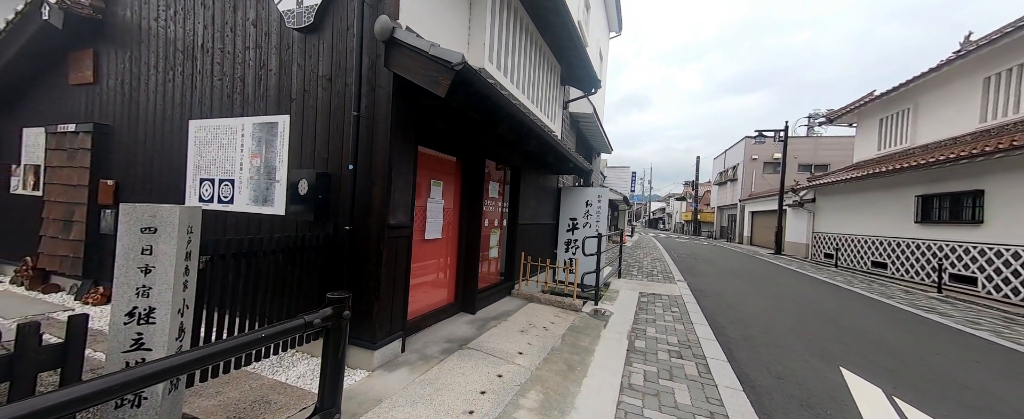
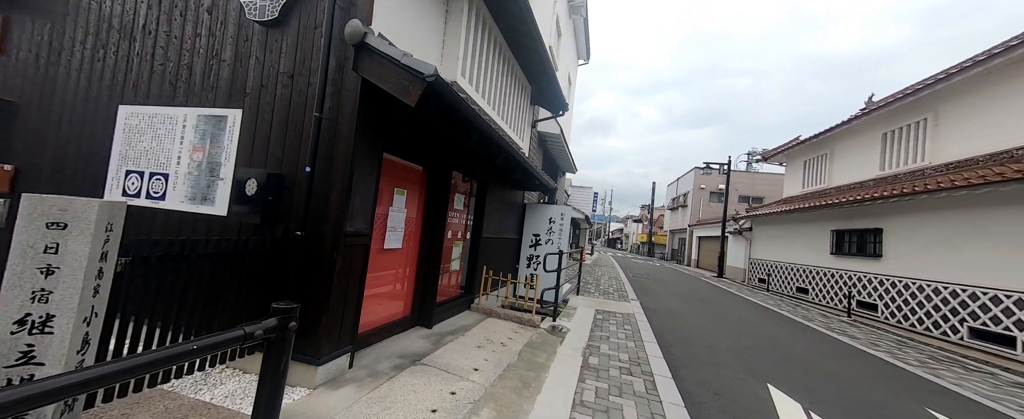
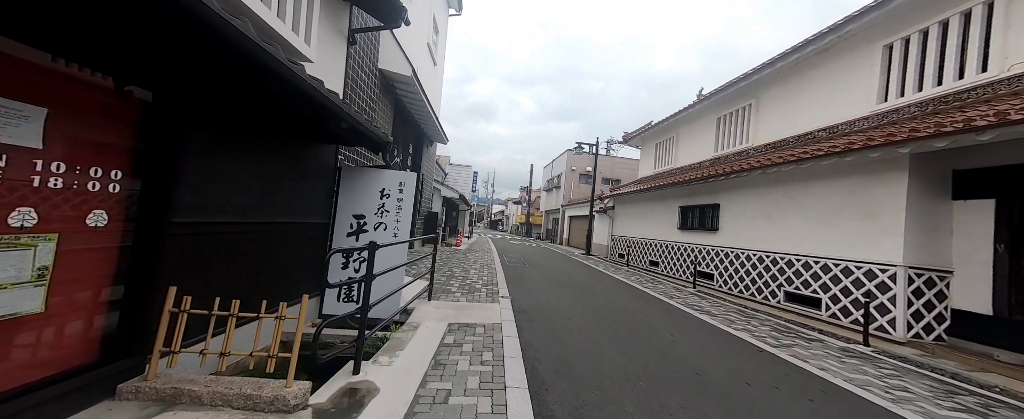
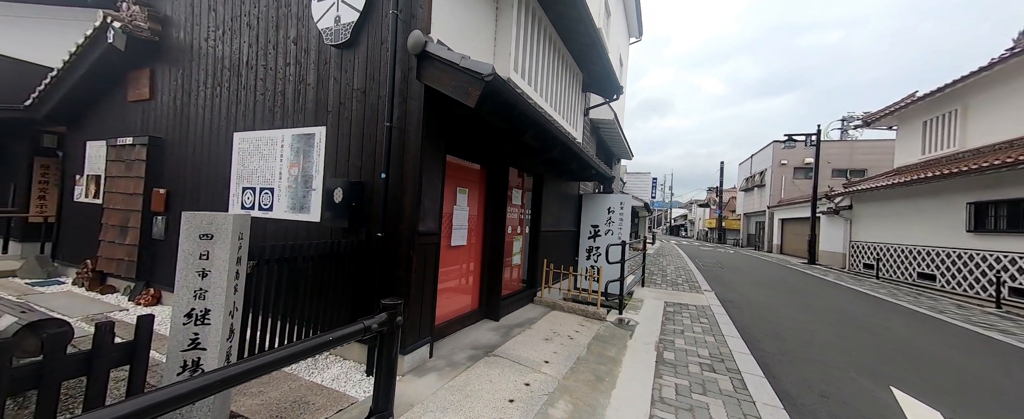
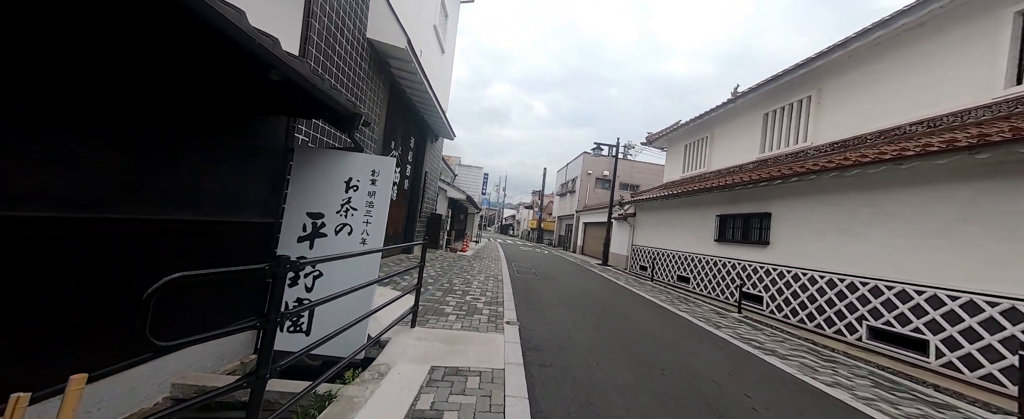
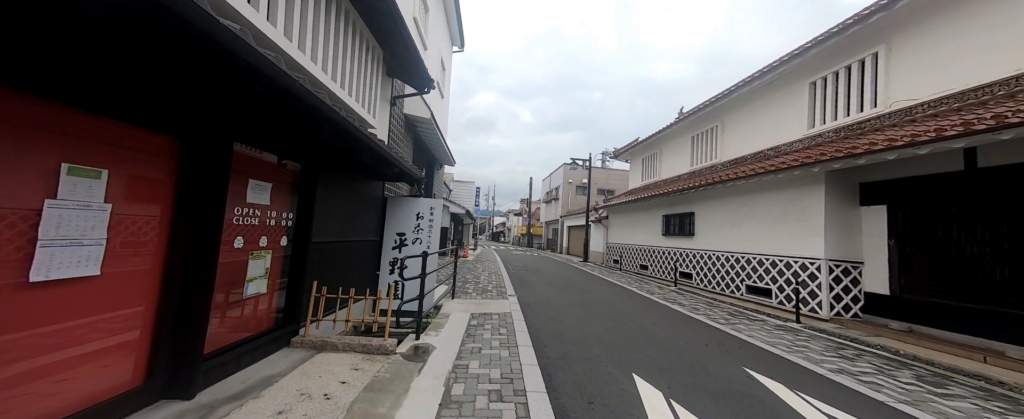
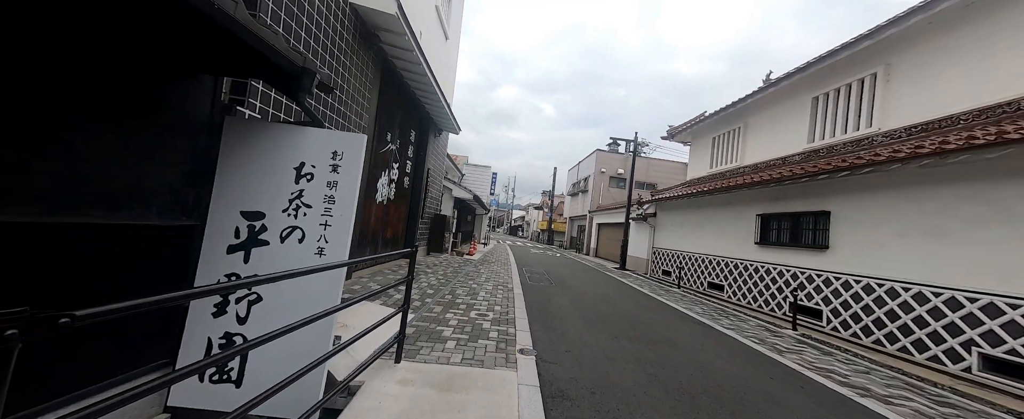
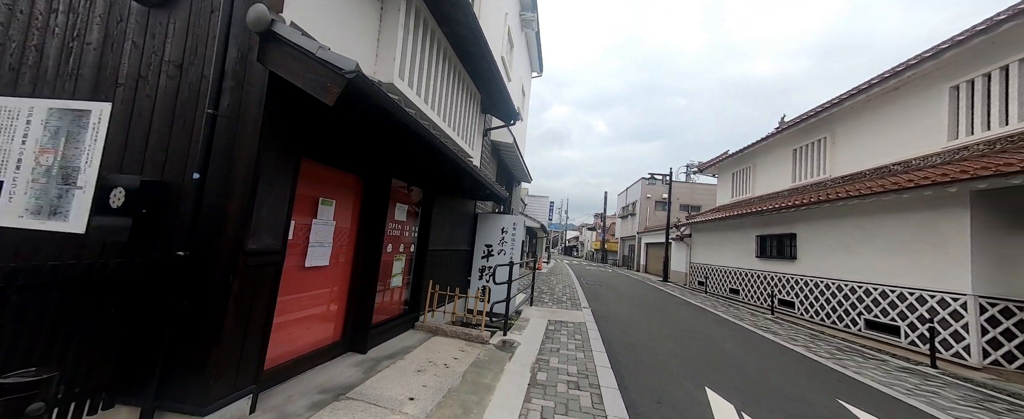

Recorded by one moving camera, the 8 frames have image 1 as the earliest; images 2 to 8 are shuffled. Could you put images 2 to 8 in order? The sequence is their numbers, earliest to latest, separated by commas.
4, 2, 8, 6, 3, 5, 7
